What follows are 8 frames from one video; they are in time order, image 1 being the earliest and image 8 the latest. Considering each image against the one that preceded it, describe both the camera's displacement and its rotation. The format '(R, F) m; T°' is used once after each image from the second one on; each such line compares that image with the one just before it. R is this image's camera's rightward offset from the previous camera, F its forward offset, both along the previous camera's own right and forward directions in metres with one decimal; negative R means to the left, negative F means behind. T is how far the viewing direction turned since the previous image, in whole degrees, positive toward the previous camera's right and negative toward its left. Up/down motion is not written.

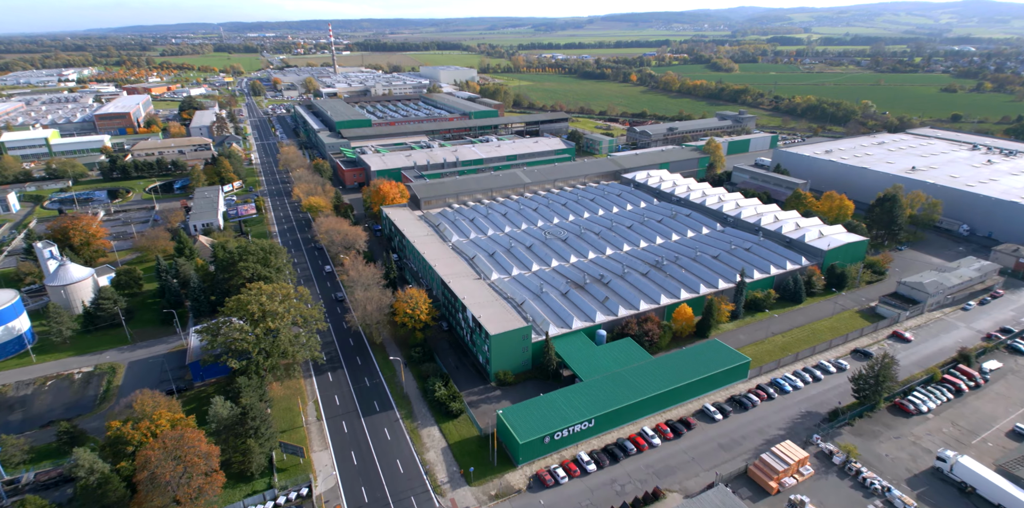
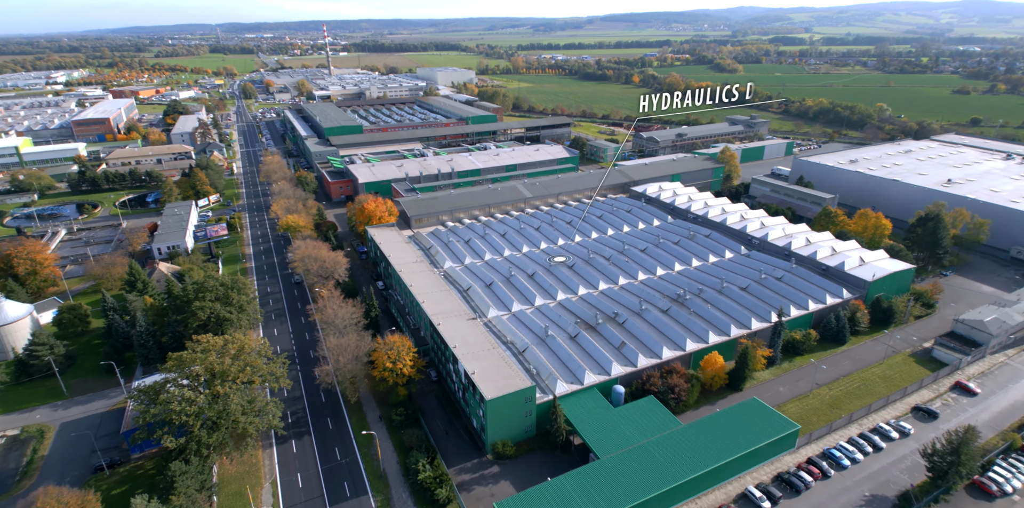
(0.0, +2.5) m; 0°
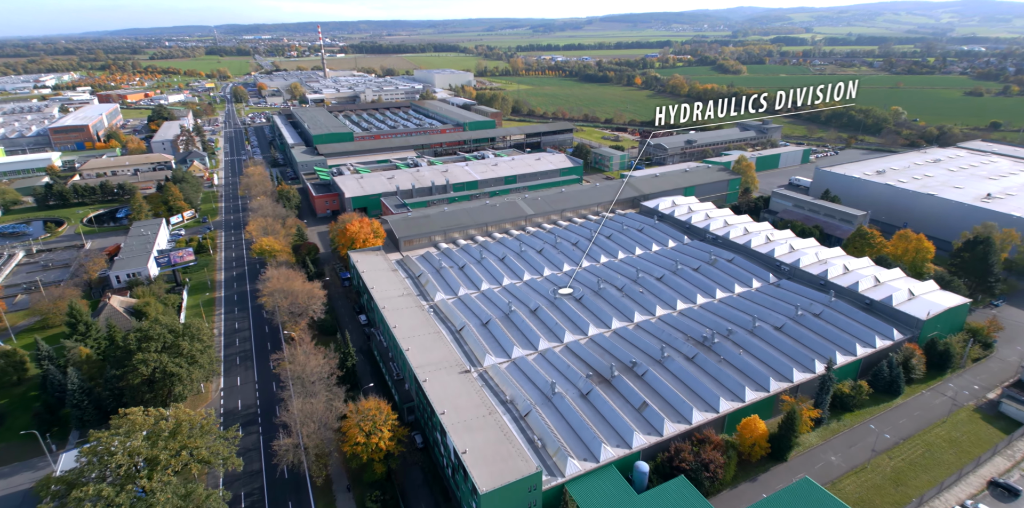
(0.0, +2.4) m; 0°
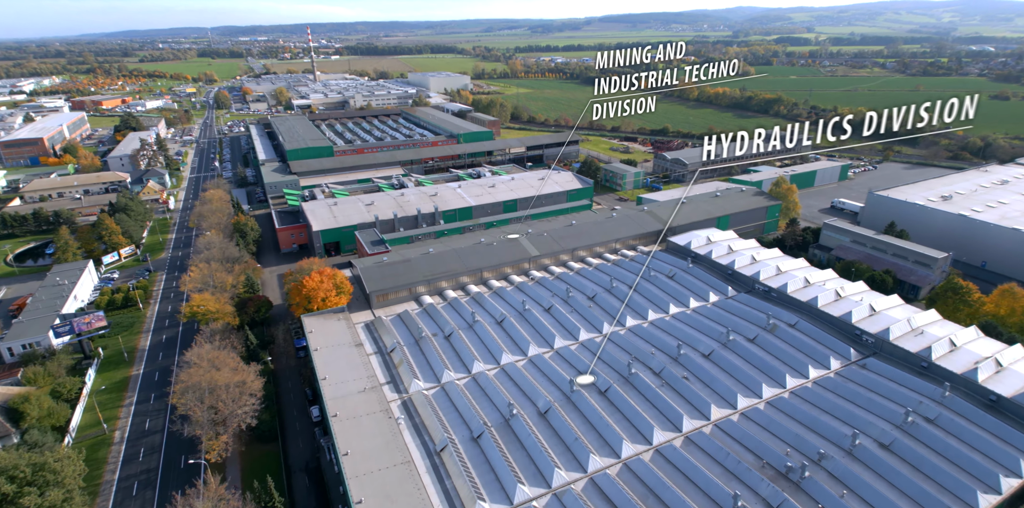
(-0.1, +4.5) m; 0°
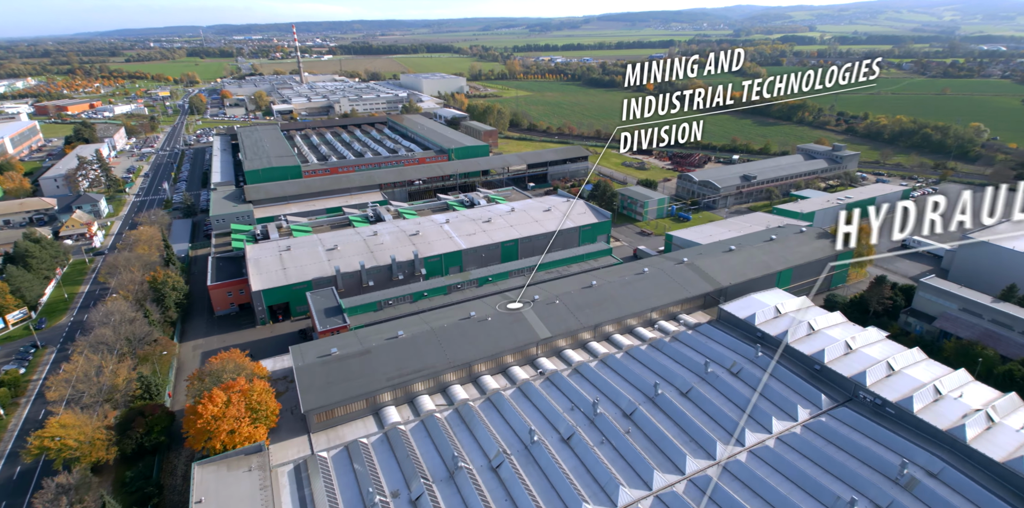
(-0.1, +5.4) m; 0°
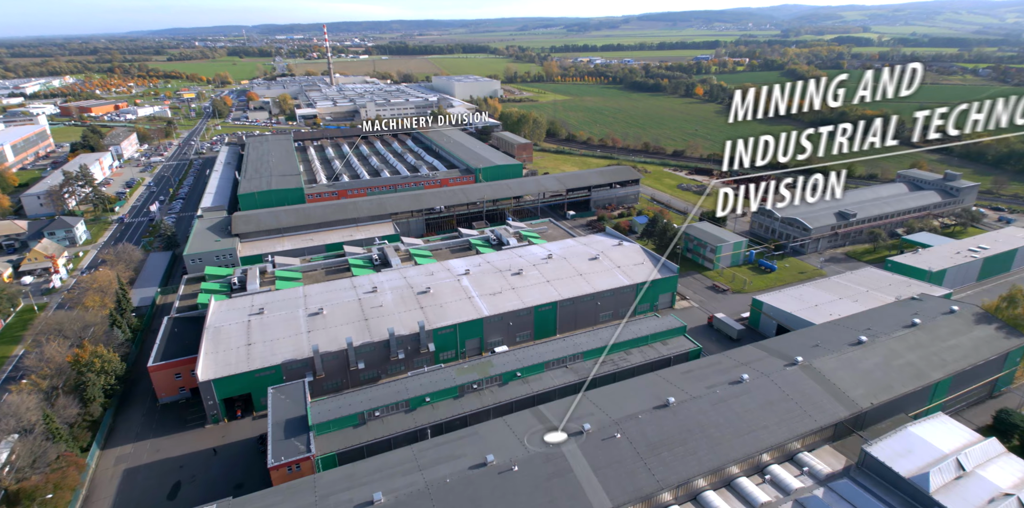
(-0.2, +5.0) m; -3°
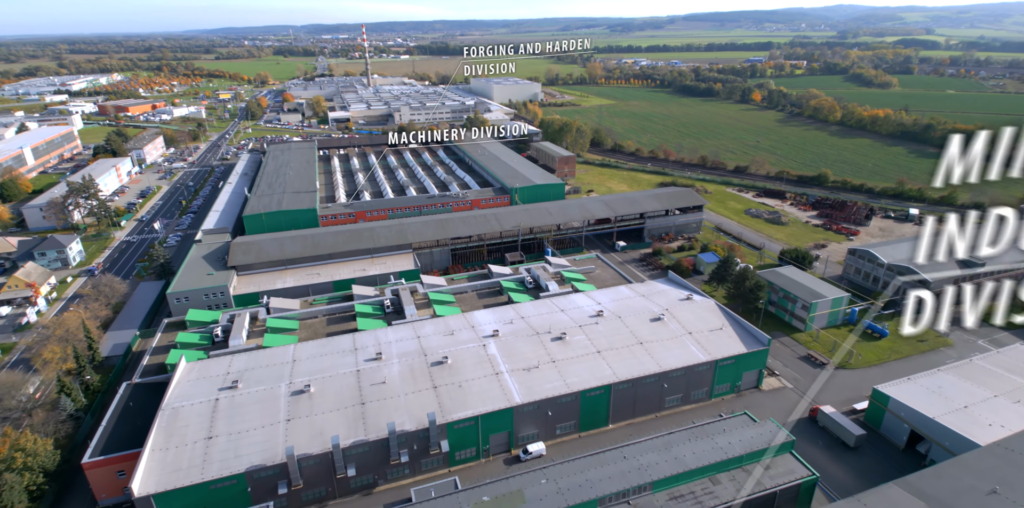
(-0.2, +3.8) m; -4°
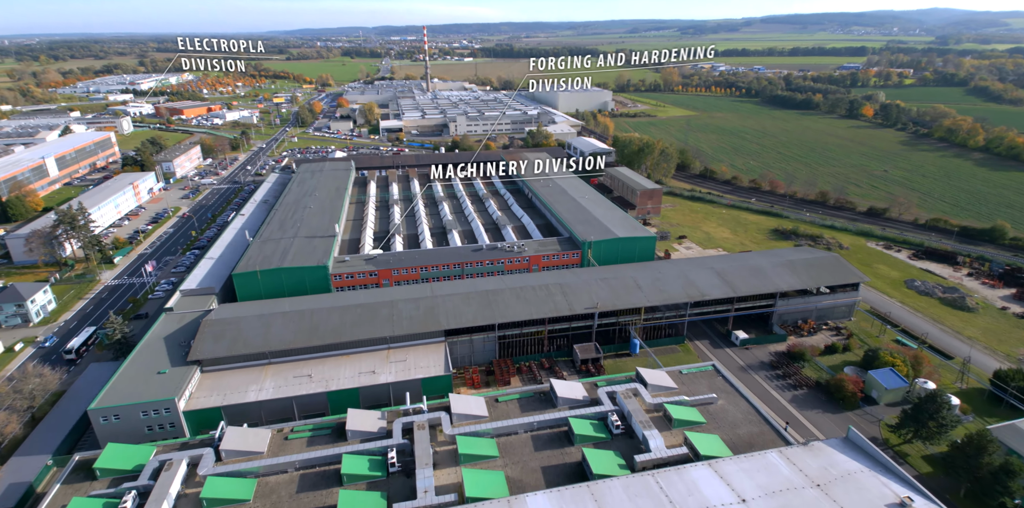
(-0.7, +6.4) m; -6°
